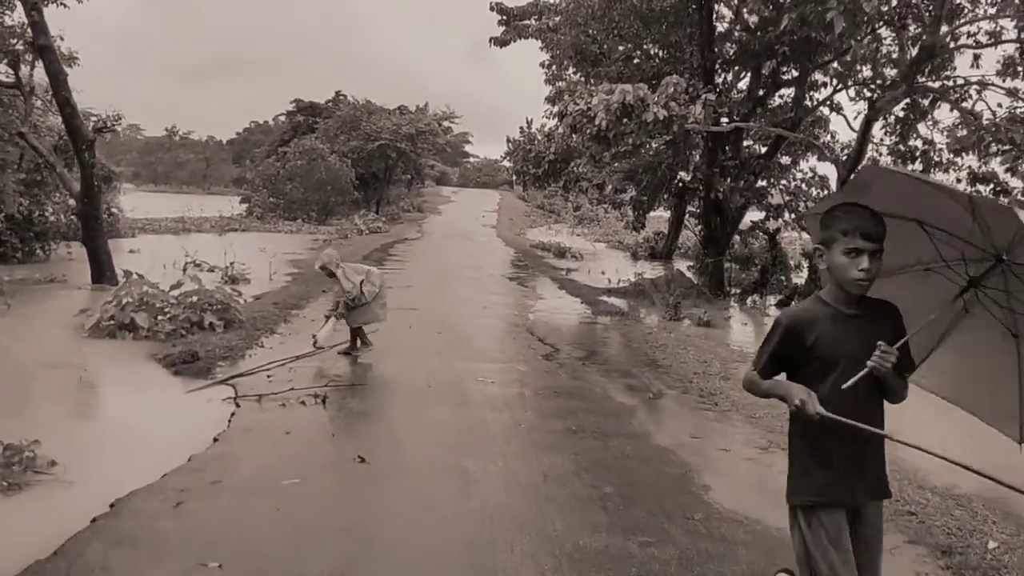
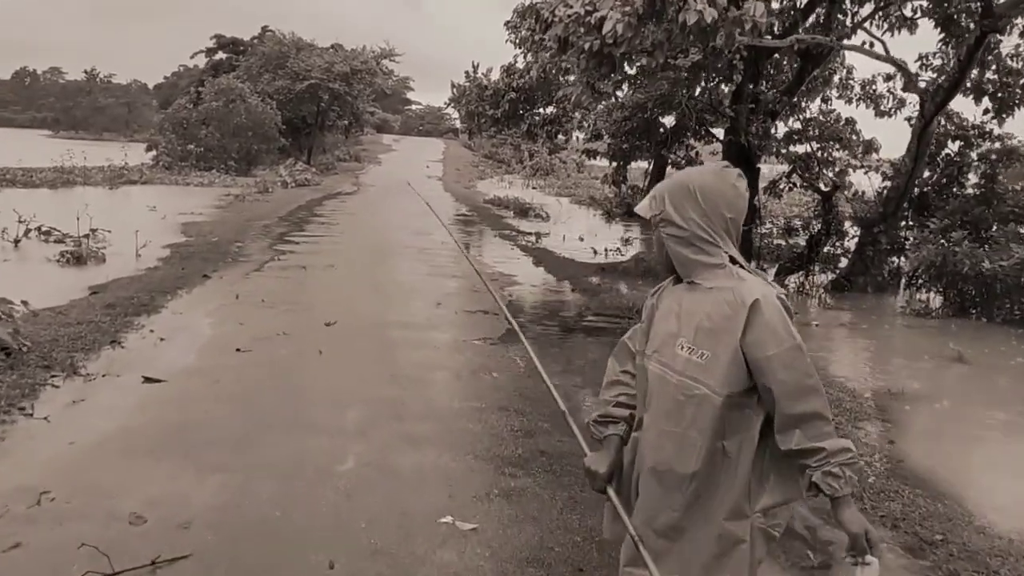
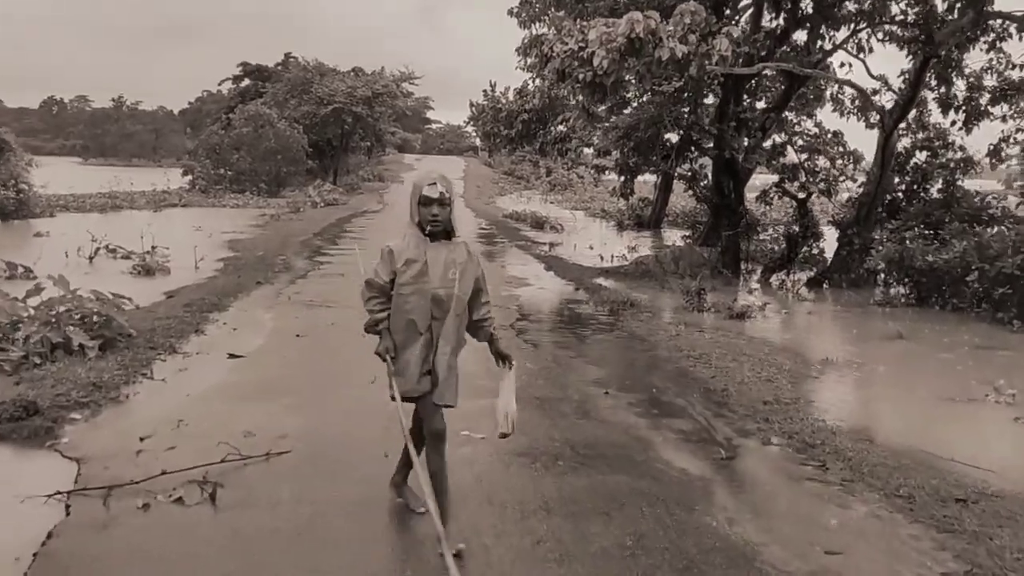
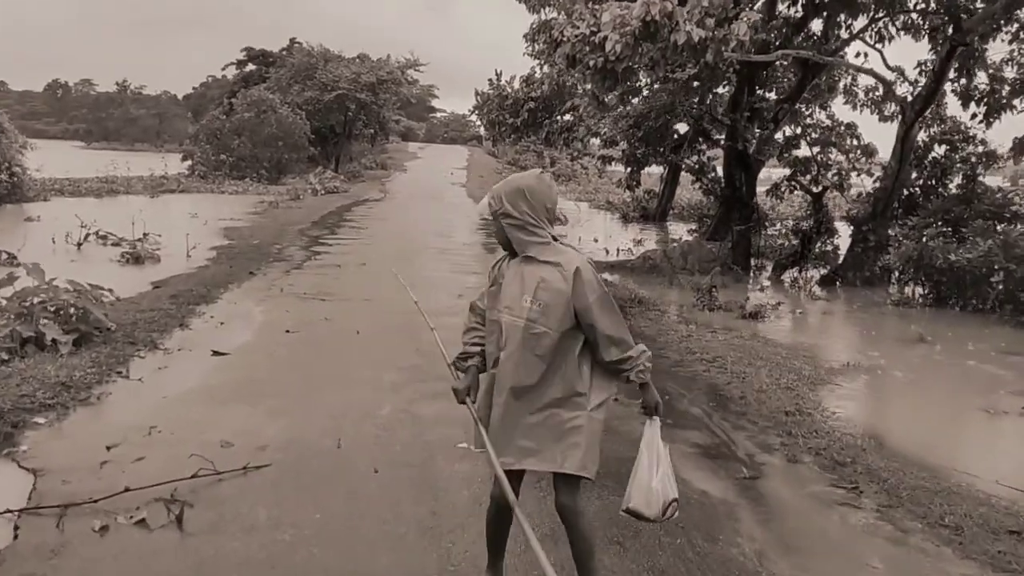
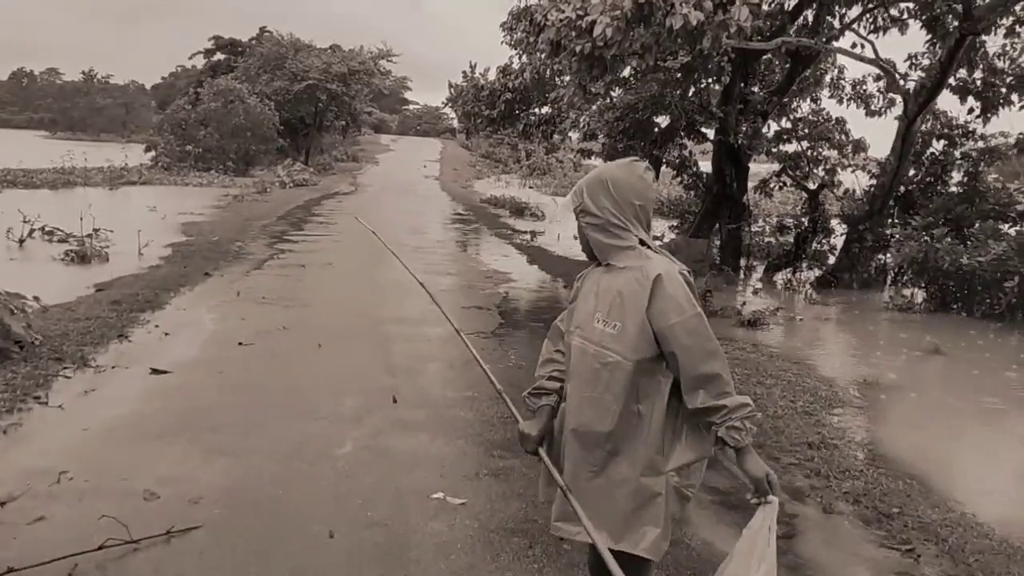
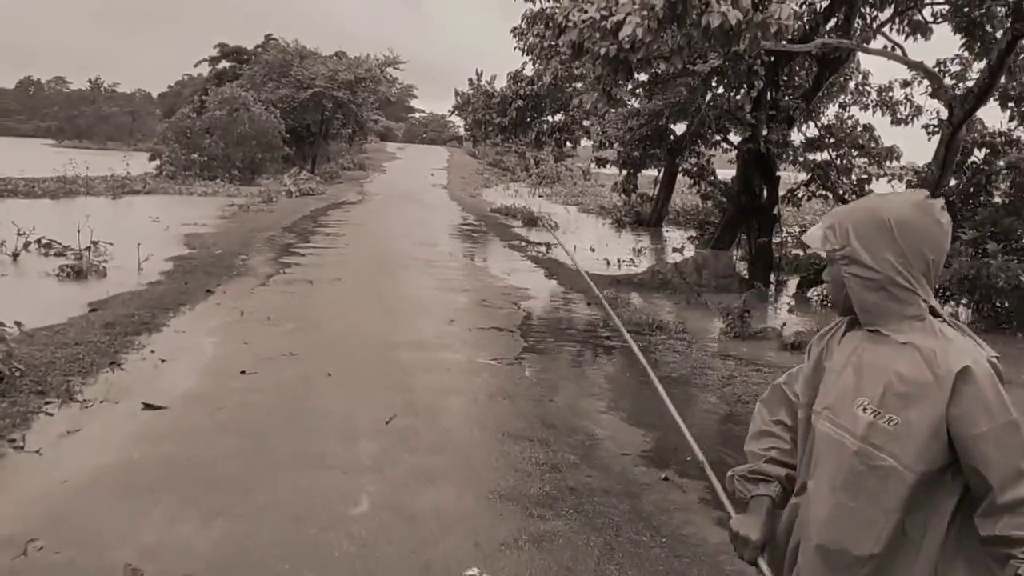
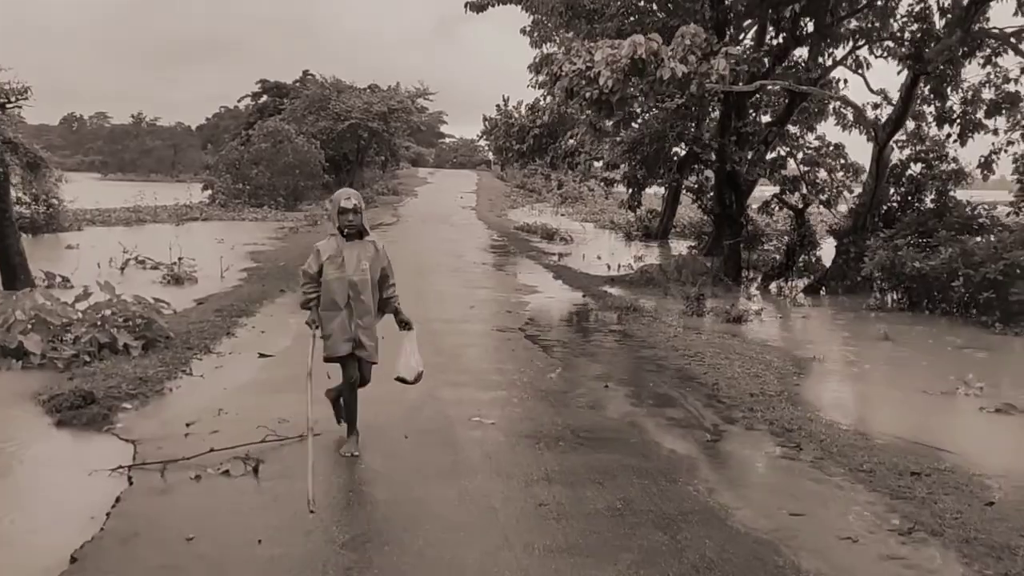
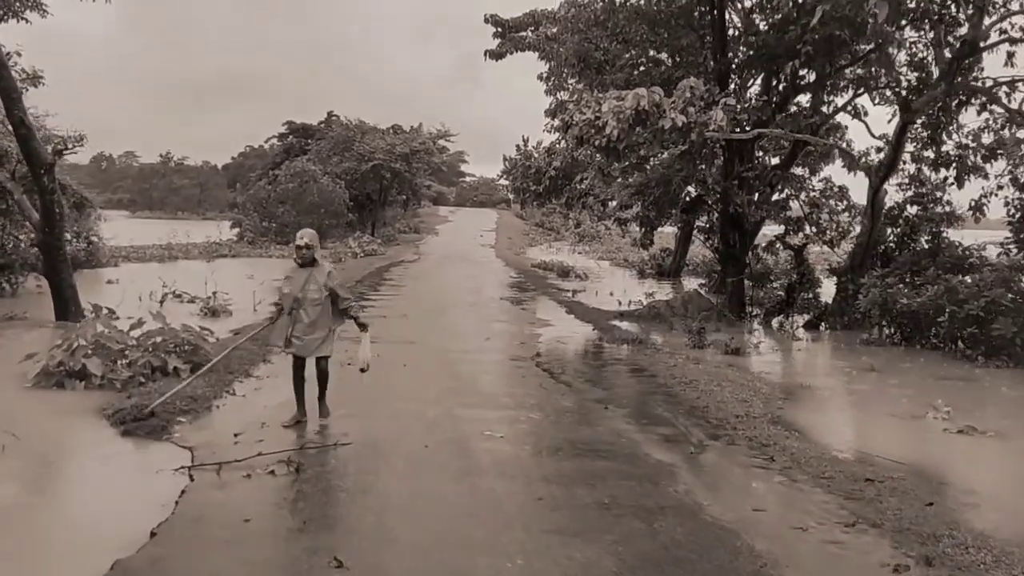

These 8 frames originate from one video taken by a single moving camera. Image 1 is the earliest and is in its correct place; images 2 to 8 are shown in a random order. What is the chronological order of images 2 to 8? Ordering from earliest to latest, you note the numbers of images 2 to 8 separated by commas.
8, 7, 3, 4, 5, 2, 6
